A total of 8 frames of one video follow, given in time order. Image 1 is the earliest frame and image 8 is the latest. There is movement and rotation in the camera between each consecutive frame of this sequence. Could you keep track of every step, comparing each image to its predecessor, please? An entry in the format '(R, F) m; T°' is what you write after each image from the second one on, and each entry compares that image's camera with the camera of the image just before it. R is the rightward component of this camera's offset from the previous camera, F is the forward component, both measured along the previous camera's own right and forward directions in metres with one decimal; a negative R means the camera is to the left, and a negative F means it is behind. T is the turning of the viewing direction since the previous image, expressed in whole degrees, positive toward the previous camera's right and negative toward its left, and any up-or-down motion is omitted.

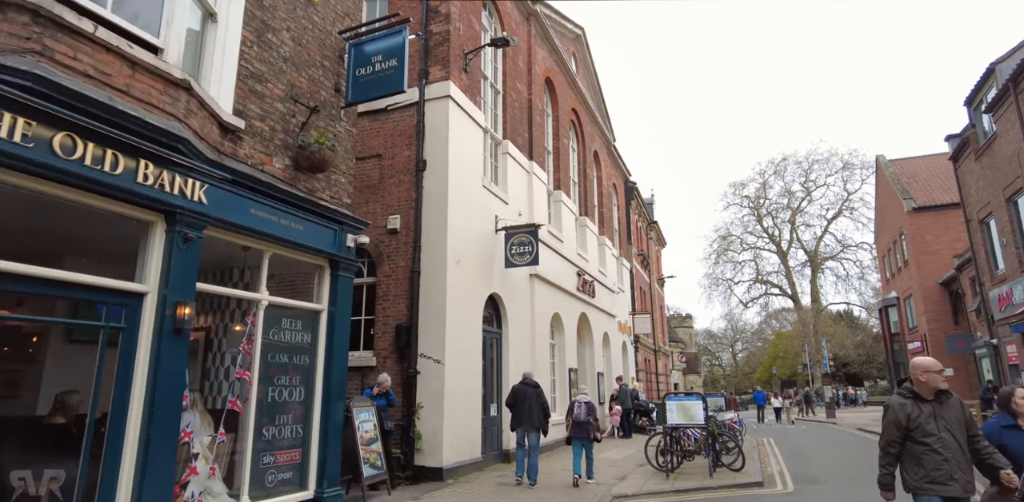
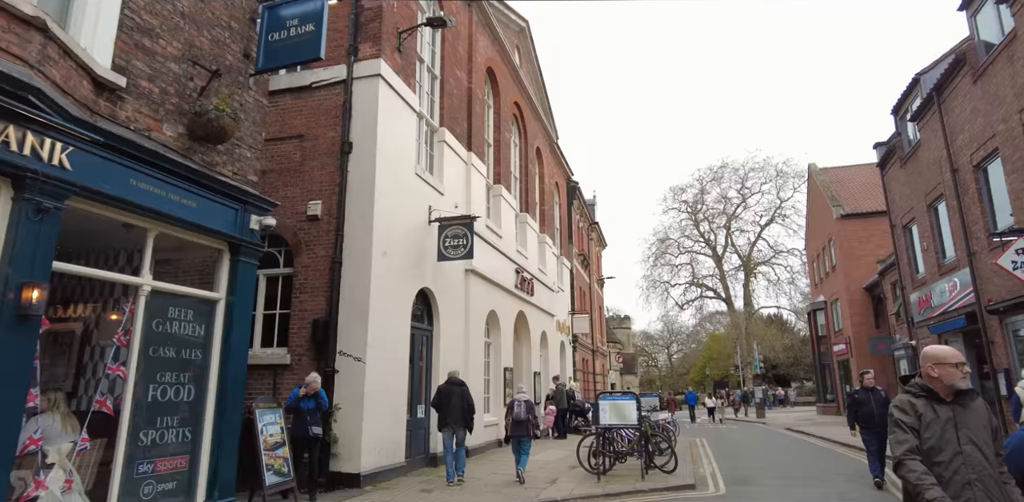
(+0.1, +0.4) m; +5°
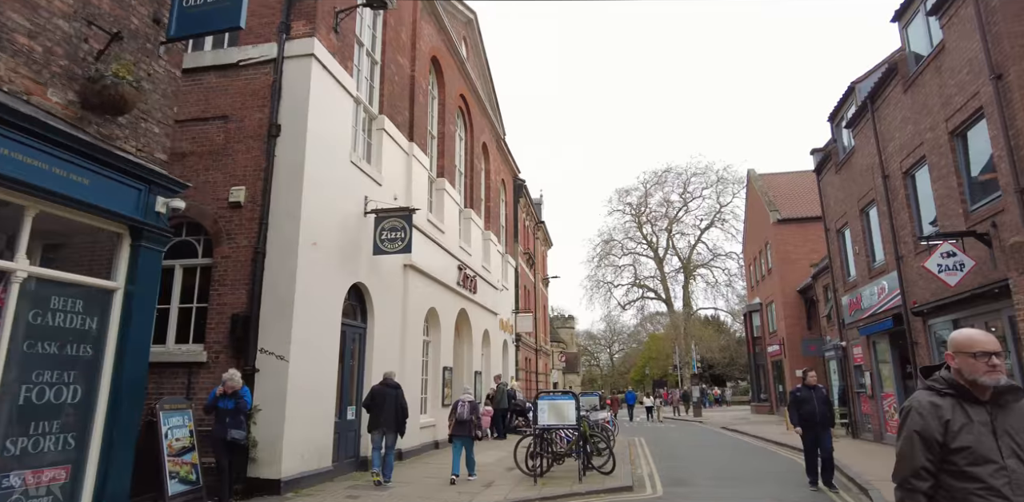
(+0.1, +0.3) m; +5°
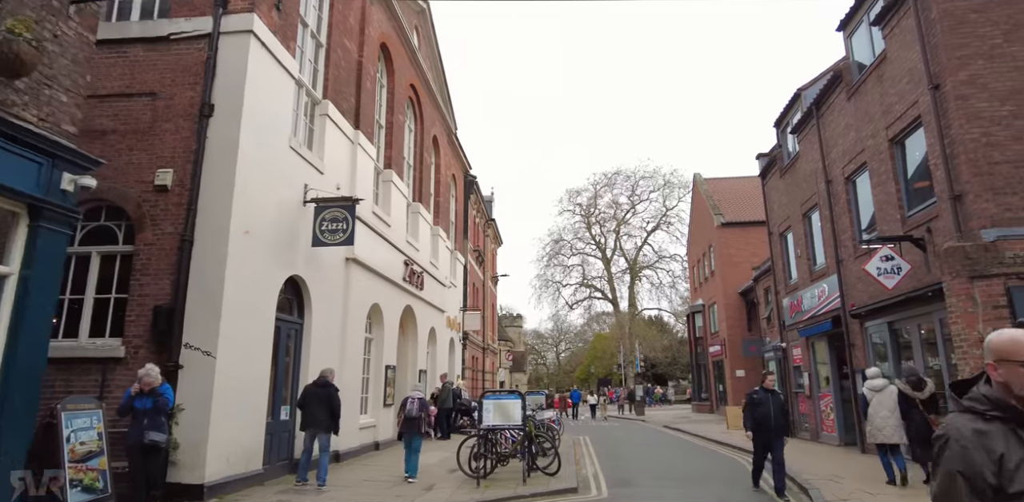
(0.0, +0.3) m; +4°
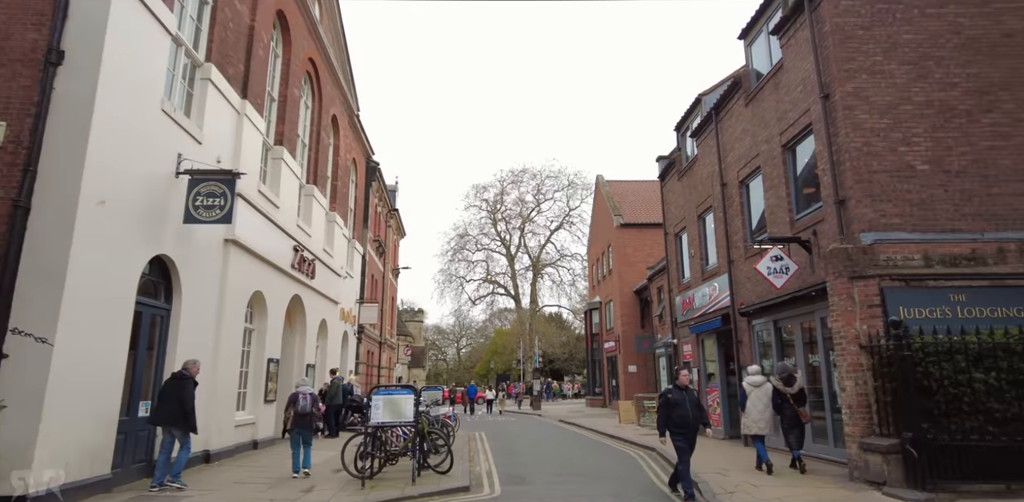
(+0.1, +0.4) m; +9°
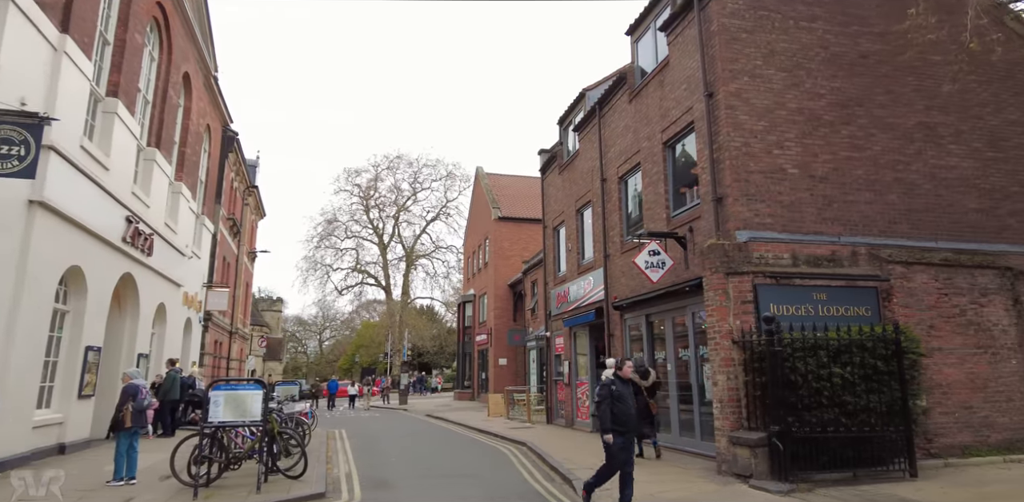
(0.0, +0.7) m; +11°
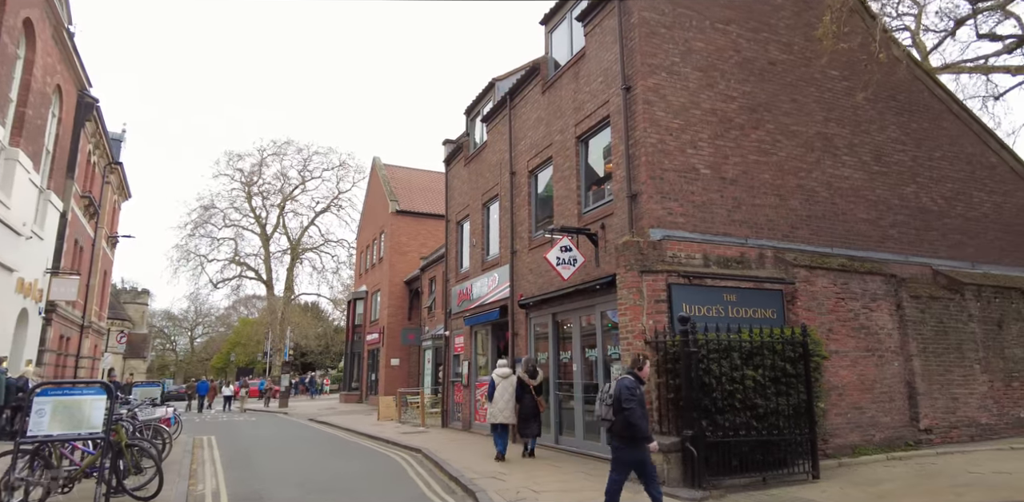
(-0.2, +0.8) m; +10°
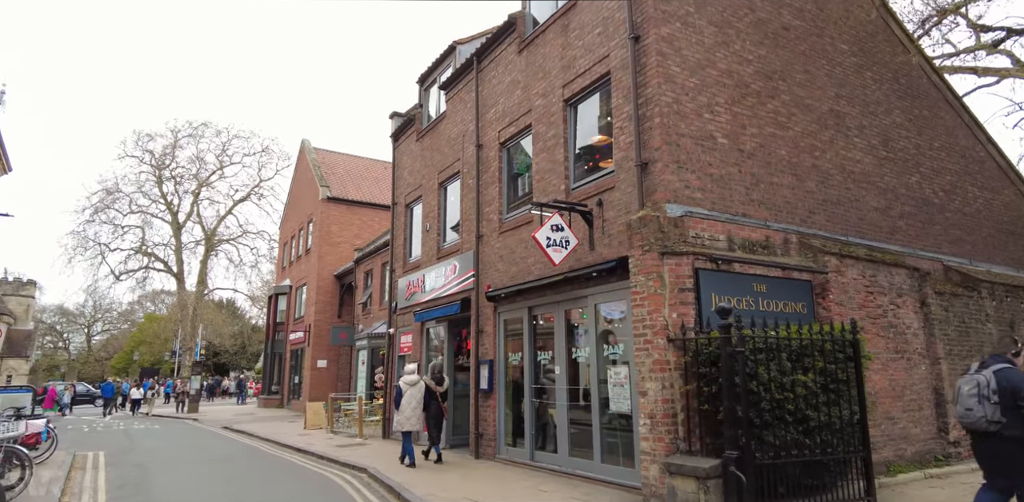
(-0.7, +1.9) m; +7°
